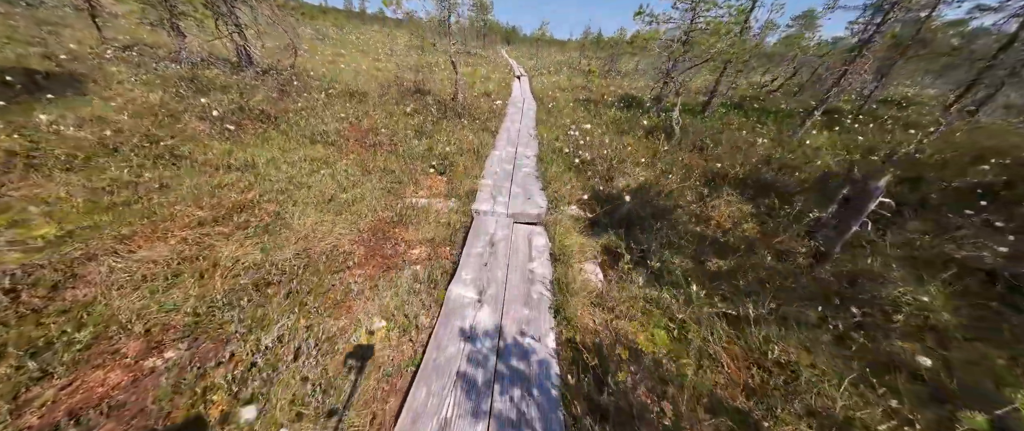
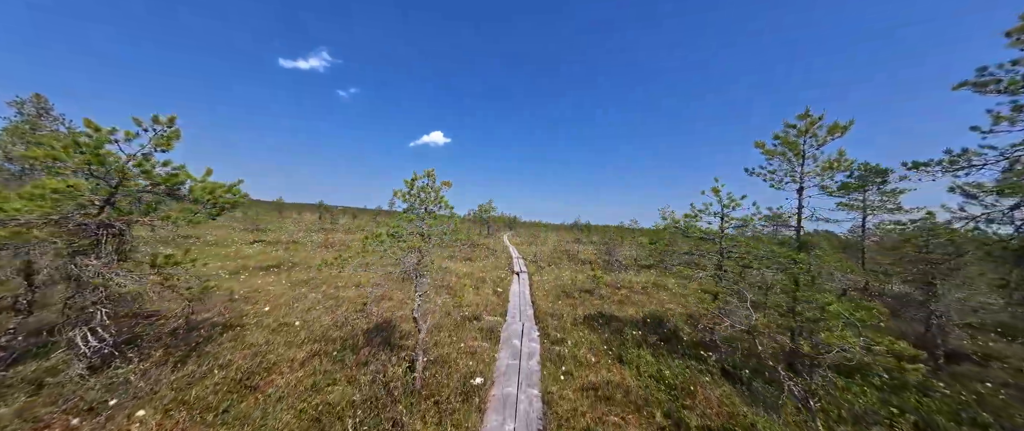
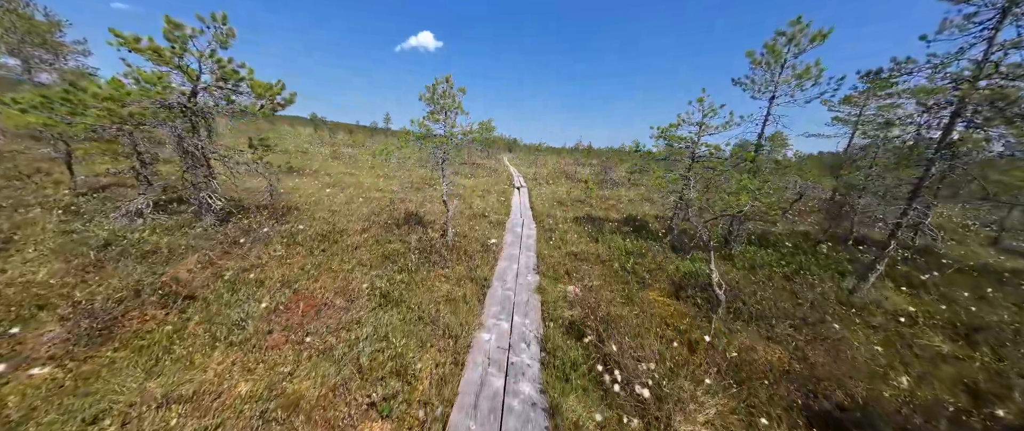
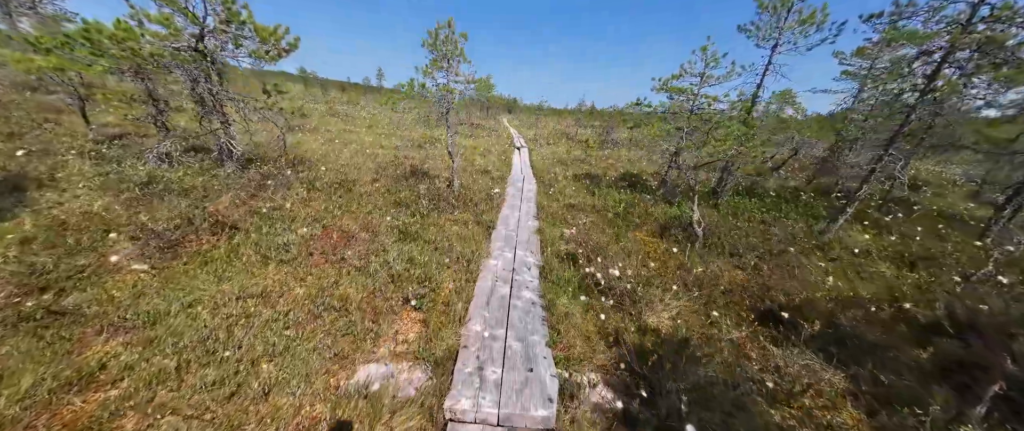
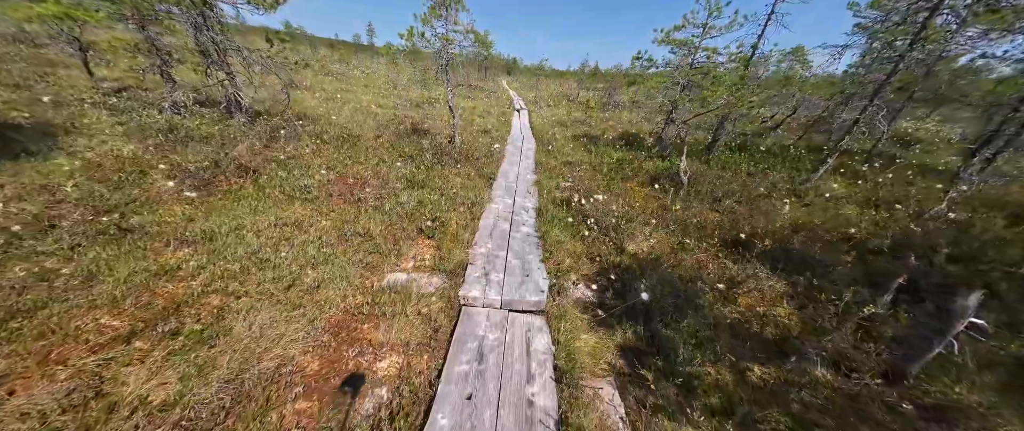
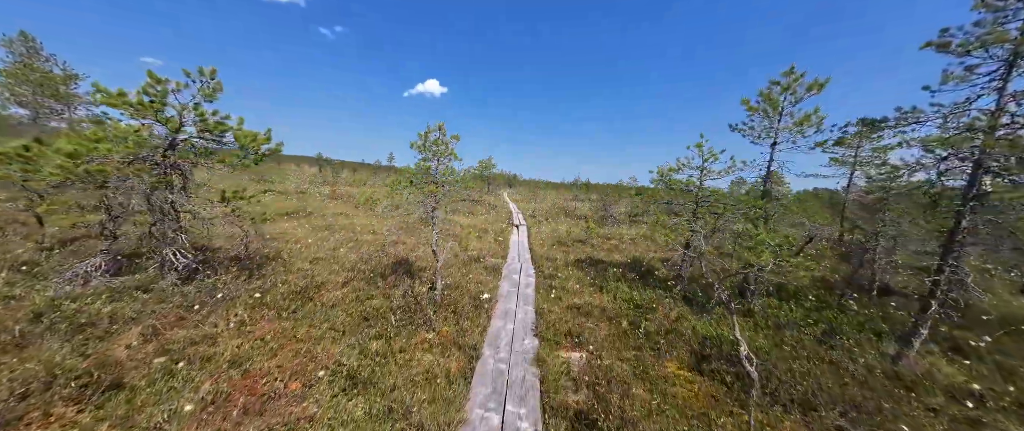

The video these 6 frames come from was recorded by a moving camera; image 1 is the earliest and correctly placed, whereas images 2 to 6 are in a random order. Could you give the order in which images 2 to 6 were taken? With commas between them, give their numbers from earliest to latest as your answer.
5, 4, 3, 6, 2
